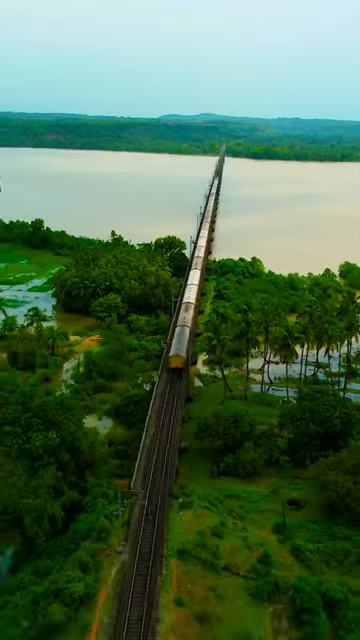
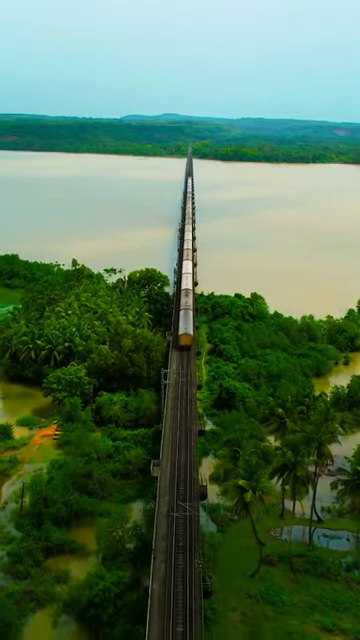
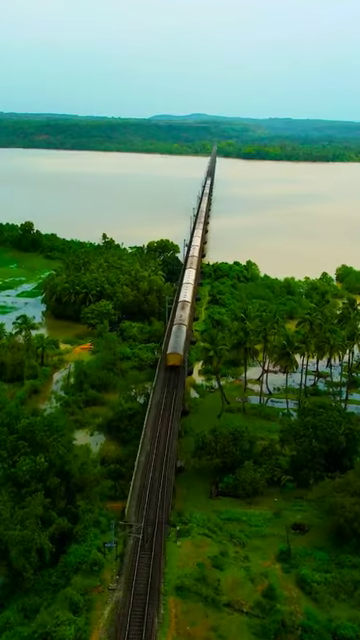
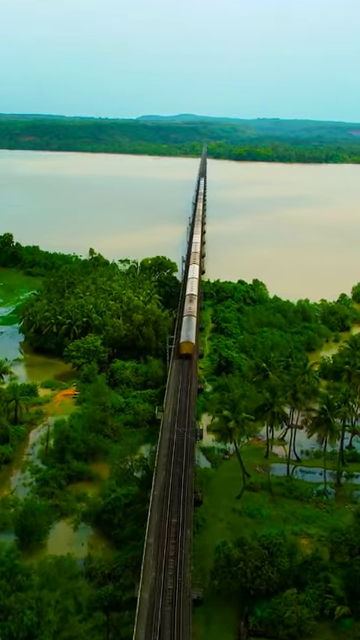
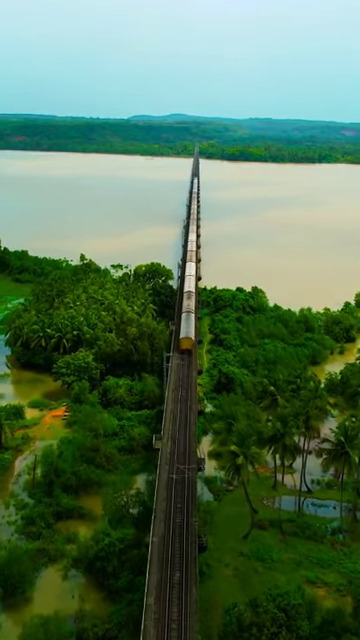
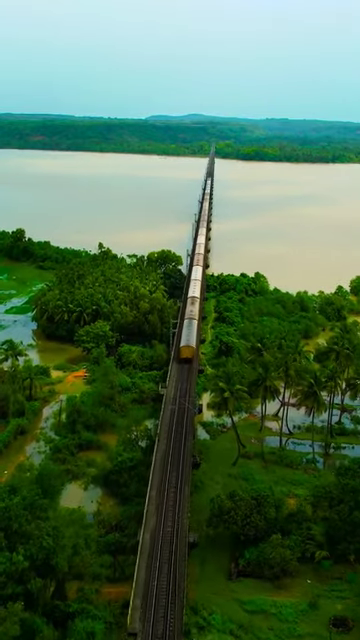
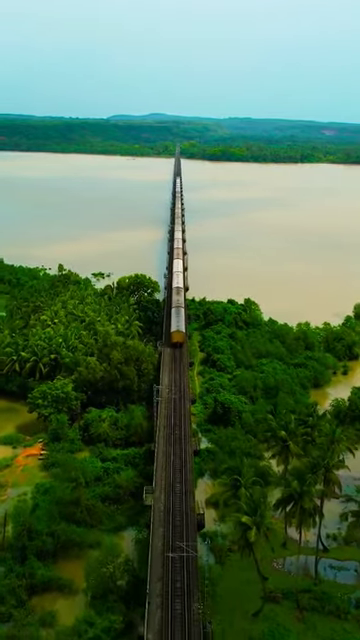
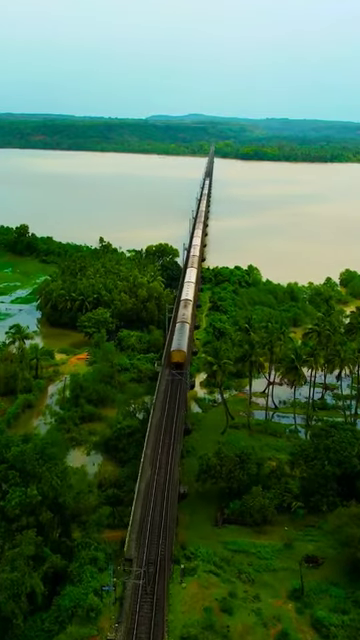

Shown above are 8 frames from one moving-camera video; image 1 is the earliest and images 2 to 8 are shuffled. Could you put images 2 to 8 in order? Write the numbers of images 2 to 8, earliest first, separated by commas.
3, 8, 6, 4, 5, 2, 7
